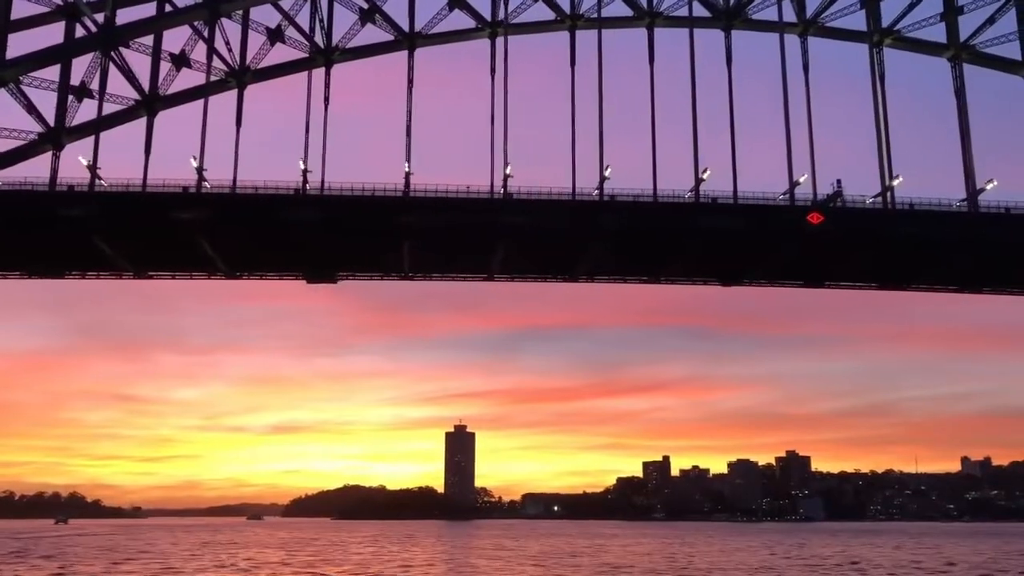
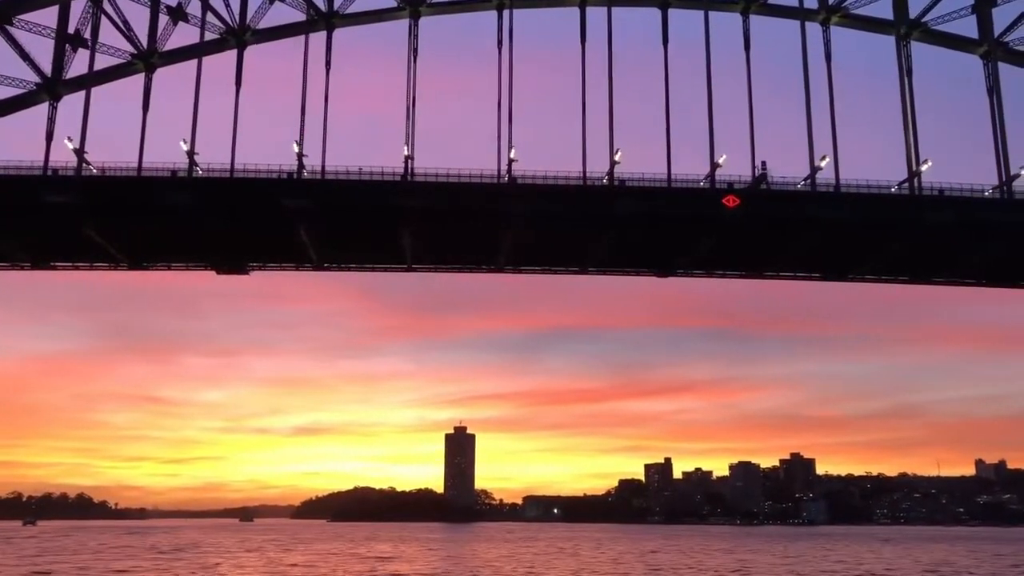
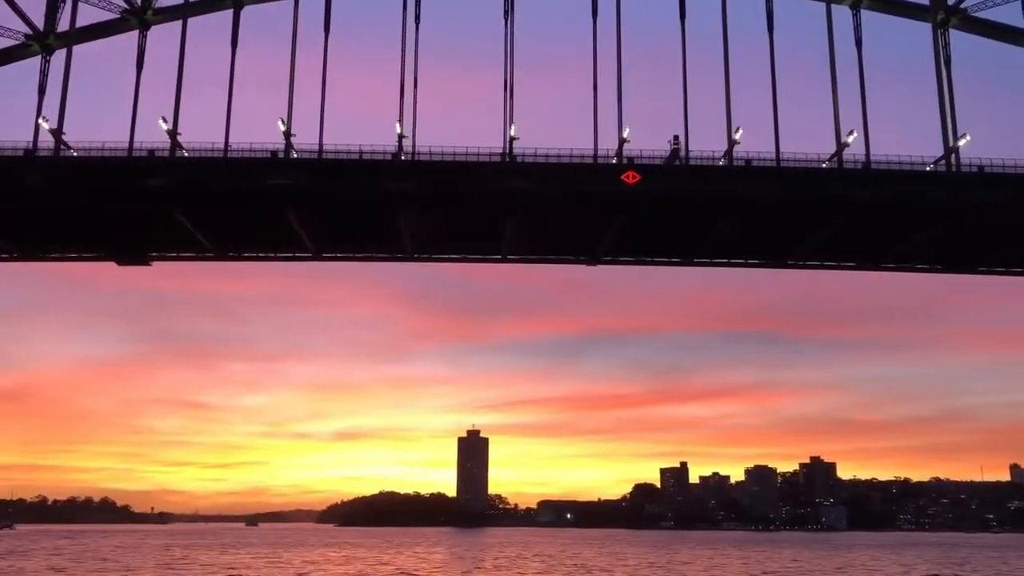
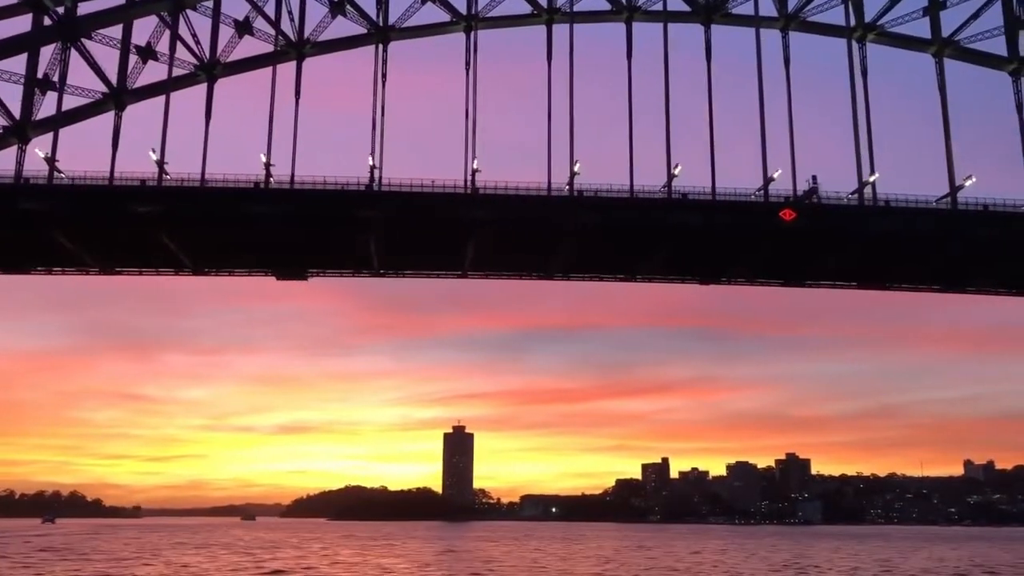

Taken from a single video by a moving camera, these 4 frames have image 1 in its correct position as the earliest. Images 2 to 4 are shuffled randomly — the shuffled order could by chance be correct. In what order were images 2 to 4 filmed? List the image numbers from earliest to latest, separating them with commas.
4, 2, 3
